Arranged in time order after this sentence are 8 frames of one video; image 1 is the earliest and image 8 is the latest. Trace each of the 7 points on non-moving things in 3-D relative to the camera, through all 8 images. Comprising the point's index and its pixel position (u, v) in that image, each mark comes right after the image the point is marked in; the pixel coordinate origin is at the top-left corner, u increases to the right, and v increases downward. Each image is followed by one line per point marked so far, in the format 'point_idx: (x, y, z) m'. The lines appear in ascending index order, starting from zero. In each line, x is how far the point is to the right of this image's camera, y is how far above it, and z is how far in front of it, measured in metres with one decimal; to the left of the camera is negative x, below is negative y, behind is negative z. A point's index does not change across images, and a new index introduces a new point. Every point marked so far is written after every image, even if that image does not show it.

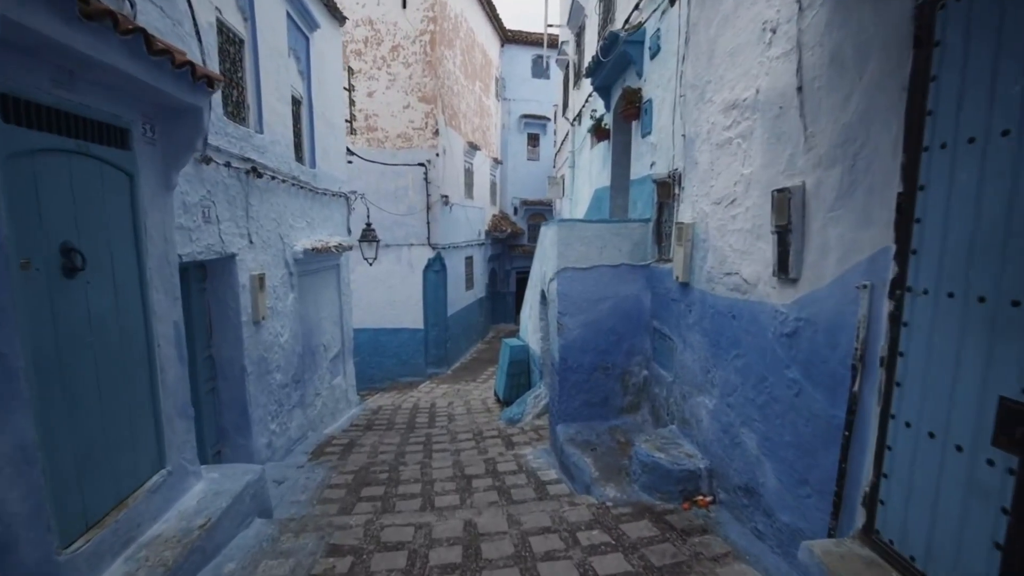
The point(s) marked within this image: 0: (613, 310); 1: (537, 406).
0: (+1.1, -0.2, +5.0) m
1: (+0.4, -1.8, +7.0) m
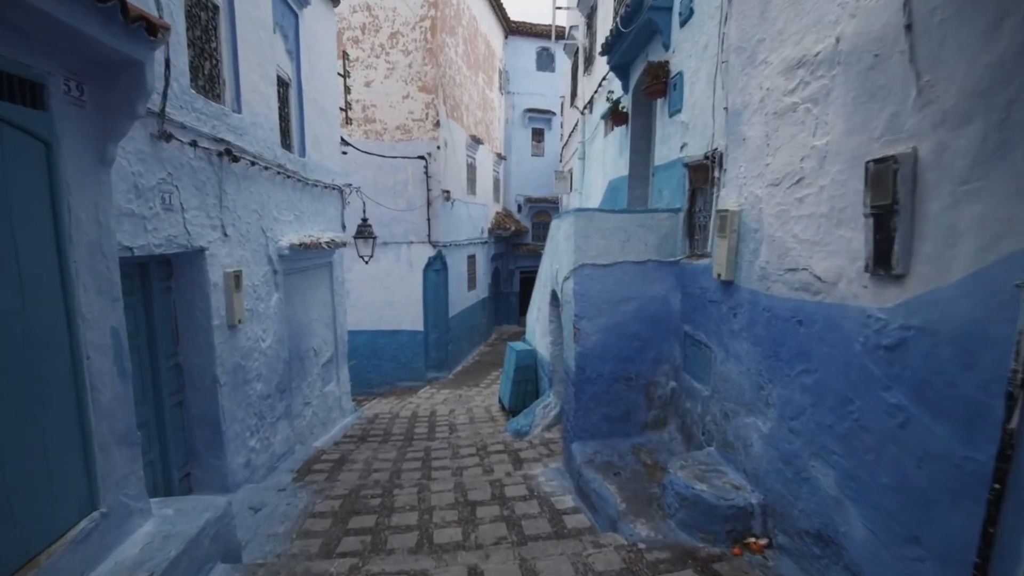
0: (+1.2, -0.2, +4.4) m
1: (+0.5, -1.8, +6.4) m
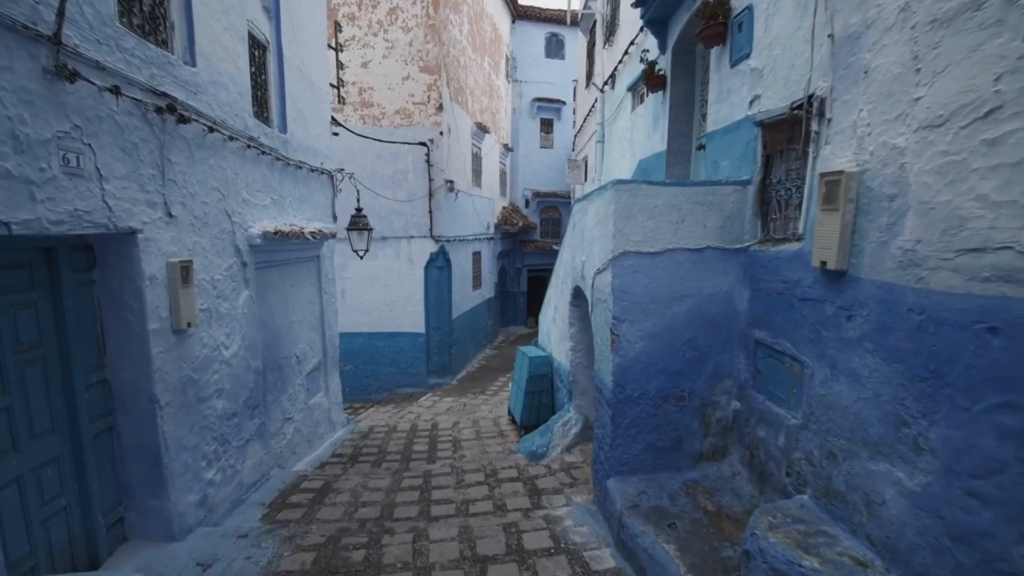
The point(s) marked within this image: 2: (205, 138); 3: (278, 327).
0: (+1.3, -0.2, +3.4) m
1: (+0.6, -1.7, +5.5) m
2: (-2.6, +1.3, +4.0) m
3: (-2.7, -0.4, +5.4) m
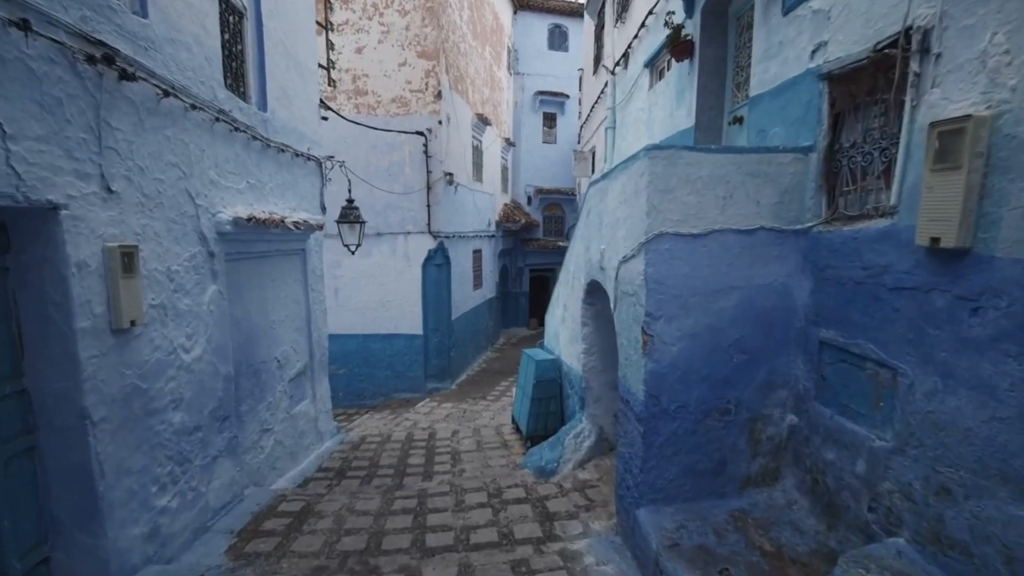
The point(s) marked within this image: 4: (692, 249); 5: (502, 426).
0: (+1.4, -0.1, +2.8) m
1: (+0.7, -1.7, +4.9) m
2: (-2.5, +1.3, +3.4) m
3: (-2.6, -0.4, +4.8) m
4: (+1.0, +0.2, +2.7) m
5: (-0.1, -2.1, +7.2) m
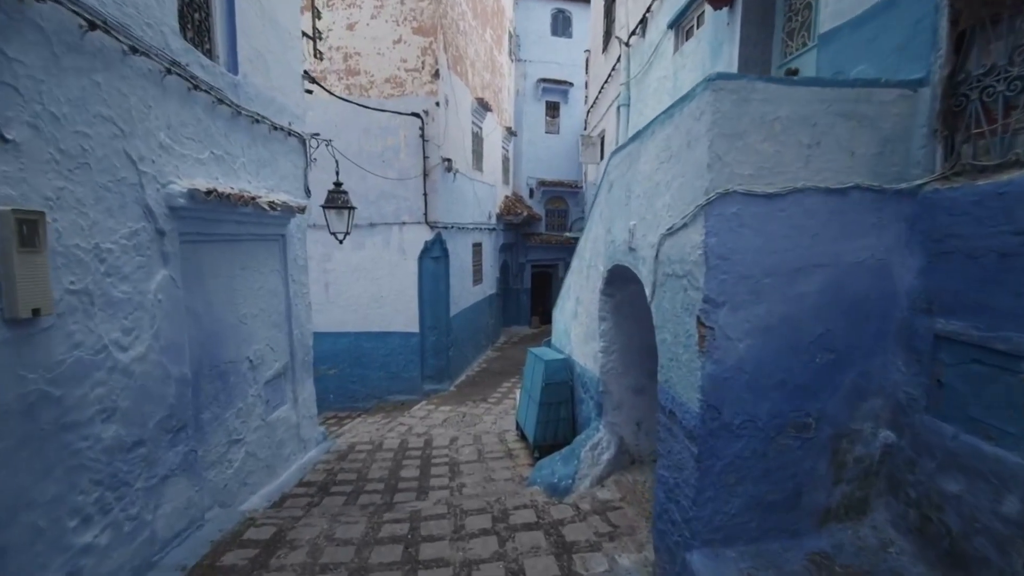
0: (+1.4, 0.0, +2.2) m
1: (+0.7, -1.6, +4.2) m
2: (-2.4, +1.4, +2.7) m
3: (-2.5, -0.3, +4.1) m
4: (+1.1, +0.3, +2.1) m
5: (-0.1, -2.0, +6.6) m
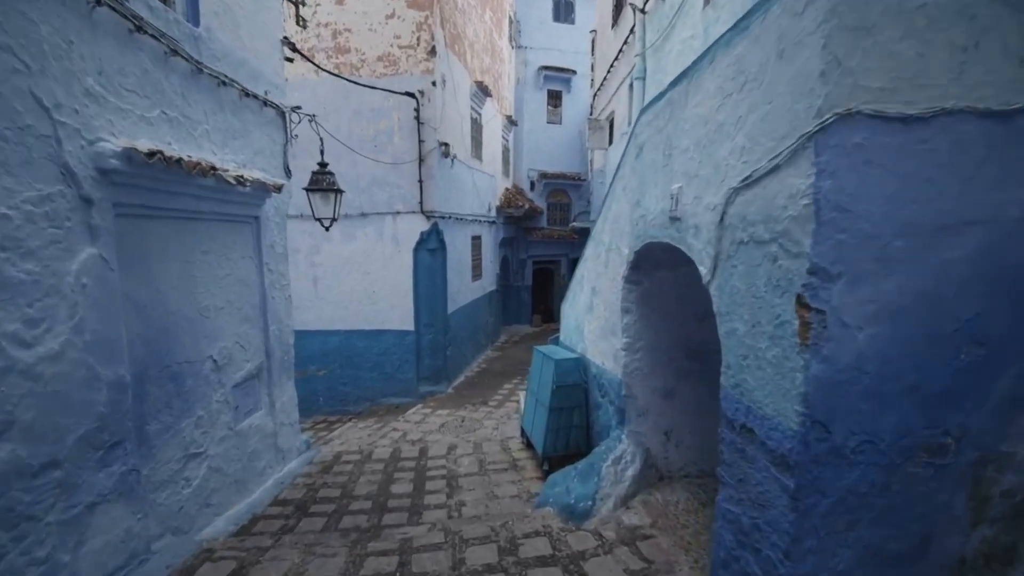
0: (+1.5, +0.1, +1.5) m
1: (+0.8, -1.5, +3.6) m
2: (-2.4, +1.5, +2.0) m
3: (-2.5, -0.2, +3.4) m
4: (+1.2, +0.4, +1.5) m
5: (0.0, -1.9, +5.9) m
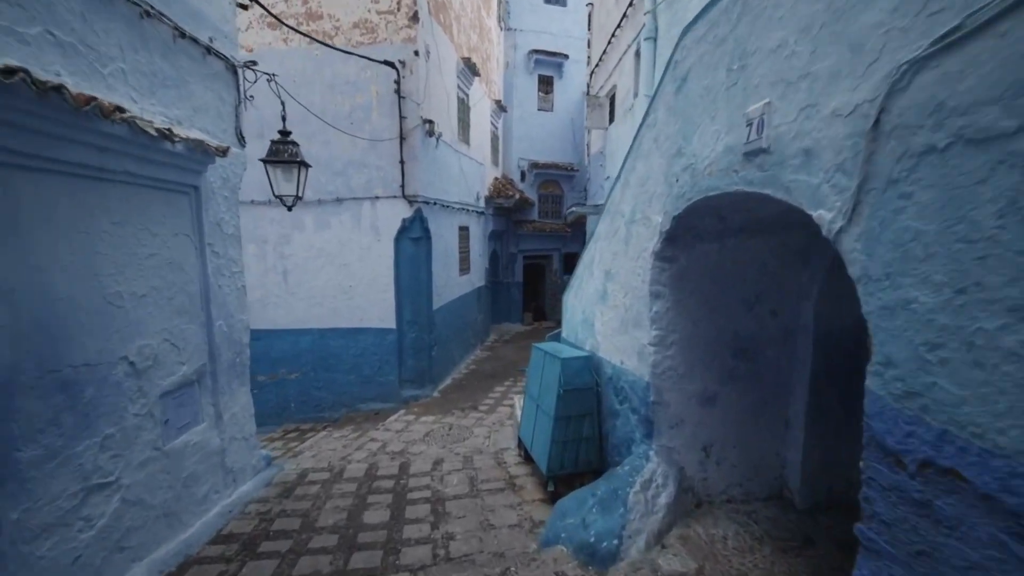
0: (+1.6, +0.2, +0.8) m
1: (+0.8, -1.3, +2.8) m
2: (-2.3, +1.6, +1.2) m
3: (-2.4, -0.1, +2.6) m
4: (+1.3, +0.6, +0.7) m
5: (-0.1, -1.8, +5.1) m
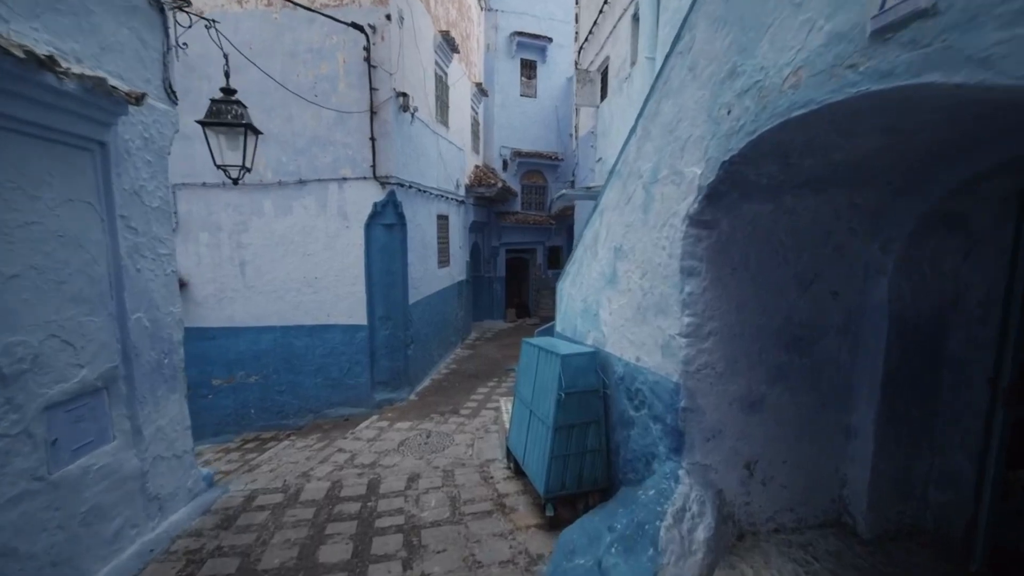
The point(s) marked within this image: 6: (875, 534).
0: (+1.6, +0.3, +0.2) m
1: (+0.8, -1.2, +2.1) m
2: (-2.3, +1.7, +0.4) m
3: (-2.5, 0.0, +1.8) m
4: (+1.3, +0.7, +0.1) m
5: (-0.2, -1.7, +4.4) m
6: (+1.8, -1.2, +2.4) m
